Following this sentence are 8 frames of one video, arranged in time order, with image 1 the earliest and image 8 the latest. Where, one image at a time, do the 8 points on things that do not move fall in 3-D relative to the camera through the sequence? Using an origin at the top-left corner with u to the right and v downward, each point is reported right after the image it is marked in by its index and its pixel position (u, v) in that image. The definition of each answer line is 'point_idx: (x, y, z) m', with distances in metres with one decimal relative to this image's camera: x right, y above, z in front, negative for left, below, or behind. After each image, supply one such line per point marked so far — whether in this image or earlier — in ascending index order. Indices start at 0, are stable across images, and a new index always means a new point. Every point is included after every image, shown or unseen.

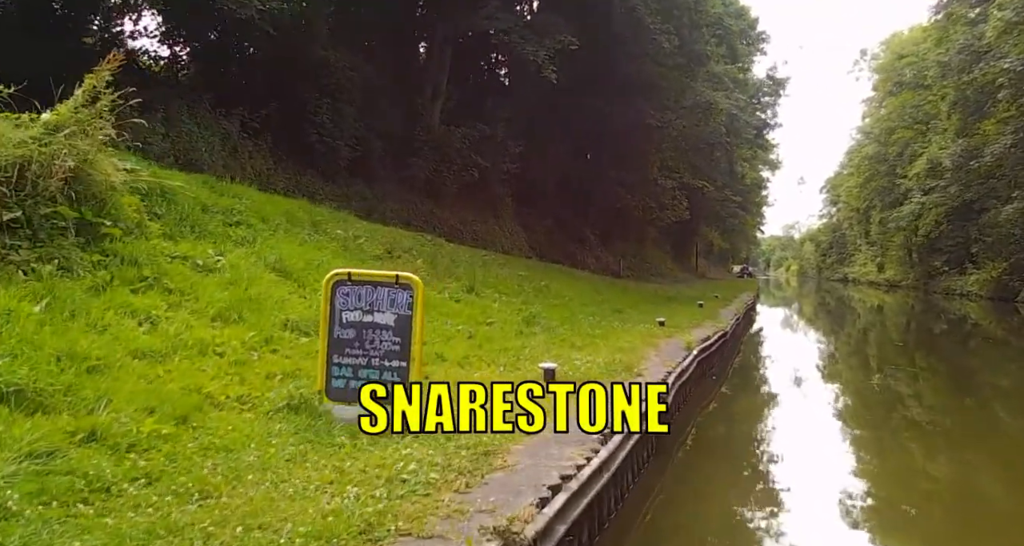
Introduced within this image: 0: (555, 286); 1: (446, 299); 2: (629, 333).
0: (+0.8, -0.3, +12.7) m
1: (-0.9, -0.4, +9.1) m
2: (+1.6, -0.8, +8.7) m
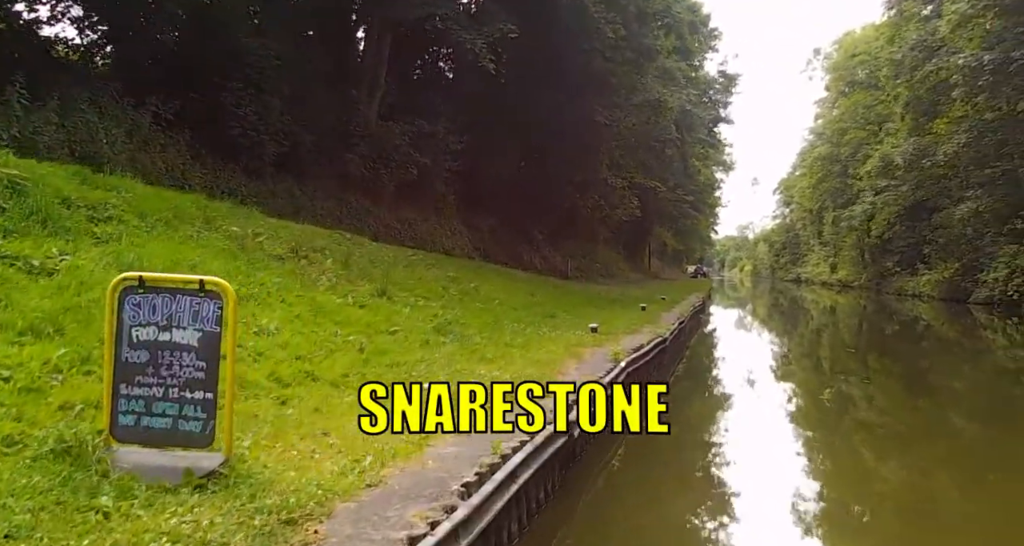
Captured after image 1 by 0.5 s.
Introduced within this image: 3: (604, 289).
0: (-0.5, -0.3, +11.6) m
1: (-2.0, -0.4, +8.0) m
2: (+0.5, -0.8, +7.7) m
3: (+2.6, -0.5, +19.9) m
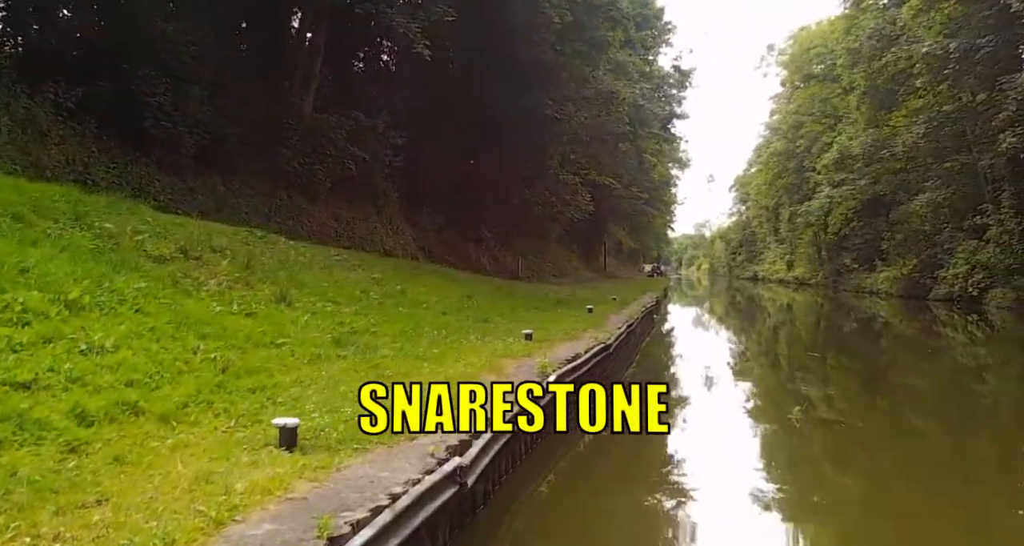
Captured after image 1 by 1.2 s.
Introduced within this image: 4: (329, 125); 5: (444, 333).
0: (-1.6, -0.3, +10.4) m
1: (-2.9, -0.4, +6.7) m
2: (-0.3, -0.8, +6.5) m
3: (+1.1, -0.5, +18.8) m
4: (-5.2, +4.3, +19.2) m
5: (-0.8, -0.7, +7.6) m
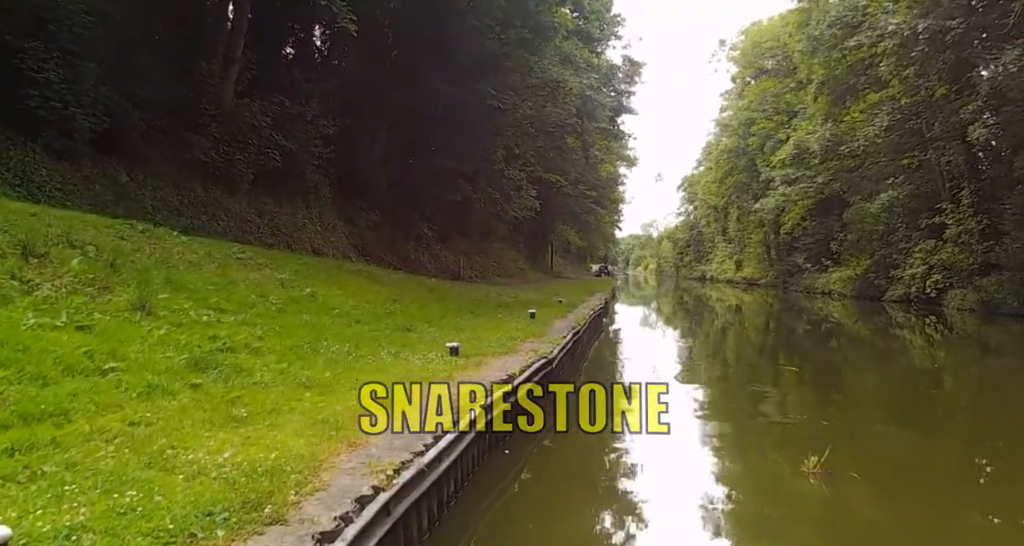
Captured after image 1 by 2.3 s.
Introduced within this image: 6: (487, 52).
0: (-2.6, -0.3, +8.9) m
1: (-3.5, -0.4, +5.0) m
2: (-1.0, -0.8, +5.1) m
3: (-0.5, -0.5, +17.5) m
4: (-6.9, +4.2, +17.3) m
5: (-1.5, -0.7, +6.1) m
6: (-0.7, +6.2, +18.6) m
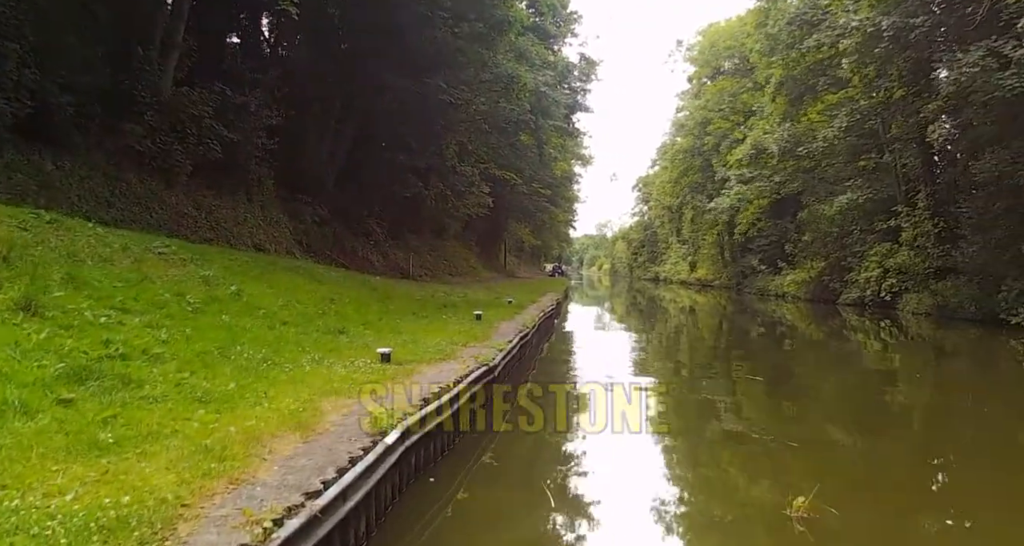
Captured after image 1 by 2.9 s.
0: (-3.3, -0.3, +8.1) m
1: (-4.0, -0.4, +4.2) m
2: (-1.4, -0.8, +4.4) m
3: (-1.8, -0.4, +16.8) m
4: (-8.1, +4.3, +16.3) m
5: (-2.0, -0.7, +5.4) m
6: (-2.0, +6.2, +18.0) m
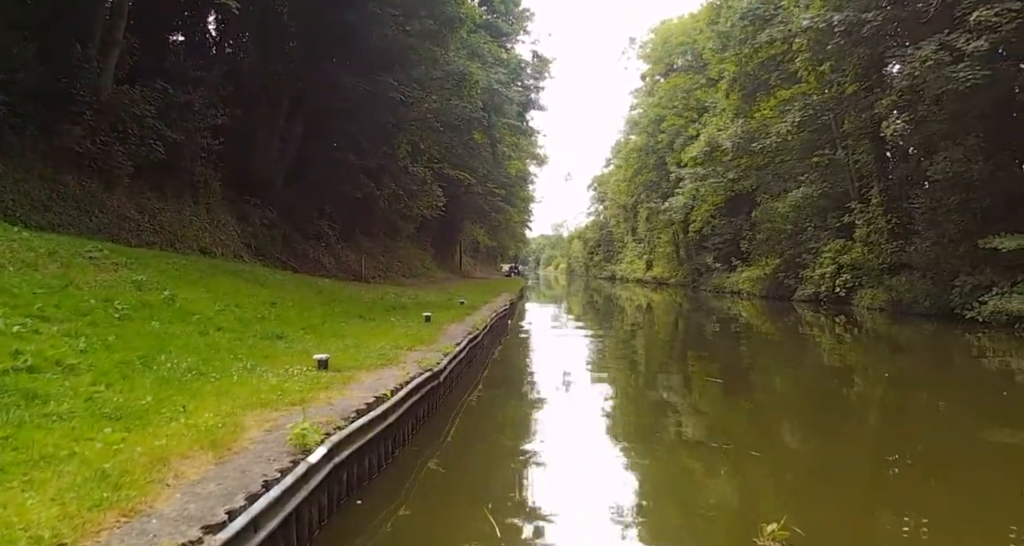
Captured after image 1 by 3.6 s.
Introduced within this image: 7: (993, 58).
0: (-3.8, -0.3, +7.7) m
1: (-4.3, -0.4, +3.8) m
2: (-1.8, -0.8, +4.1) m
3: (-2.9, -0.5, +16.5) m
4: (-9.2, +4.2, +15.6) m
5: (-2.5, -0.7, +5.1) m
6: (-3.2, +6.2, +17.6) m
7: (+11.2, +5.1, +15.3) m
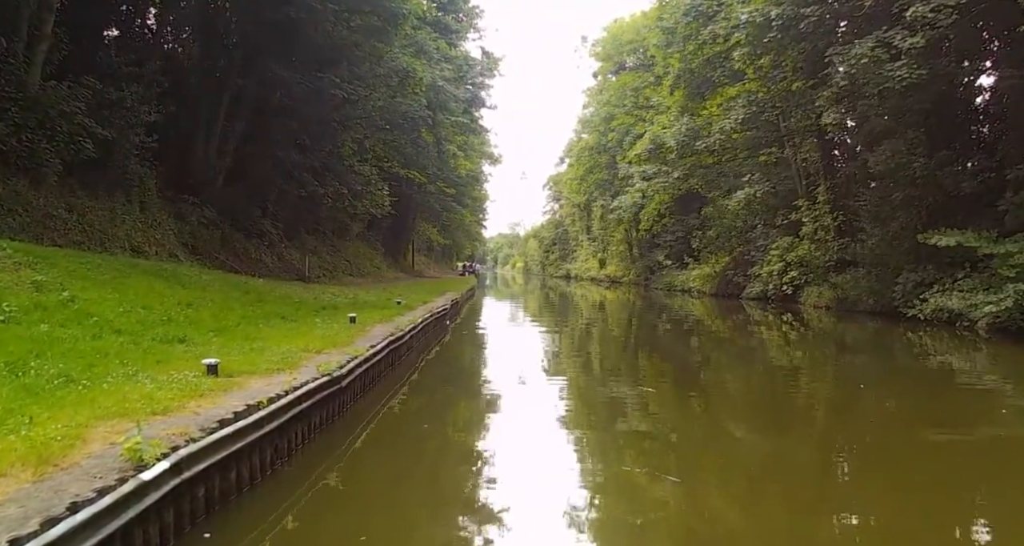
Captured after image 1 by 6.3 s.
0: (-4.7, -0.3, +7.2) m
1: (-4.9, -0.4, +3.3) m
2: (-2.4, -0.8, +3.8) m
3: (-4.2, -0.5, +16.0) m
4: (-10.5, +4.2, +14.8) m
5: (-3.2, -0.7, +4.7) m
6: (-4.6, +6.2, +17.1) m
7: (+9.9, +5.2, +15.6) m
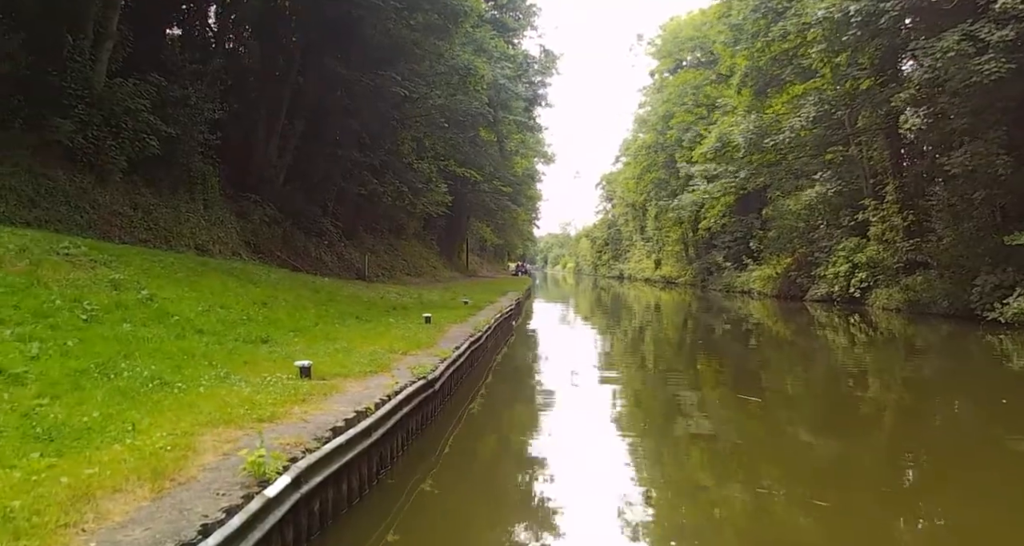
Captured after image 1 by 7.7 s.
0: (-3.8, -0.3, +7.2) m
1: (-4.3, -0.4, +3.3) m
2: (-1.8, -0.8, +3.6) m
3: (-2.8, -0.4, +16.0) m
4: (-9.1, +4.2, +15.1) m
5: (-2.4, -0.7, +4.6) m
6: (-3.1, +6.2, +17.1) m
7: (+11.4, +5.1, +14.6) m
